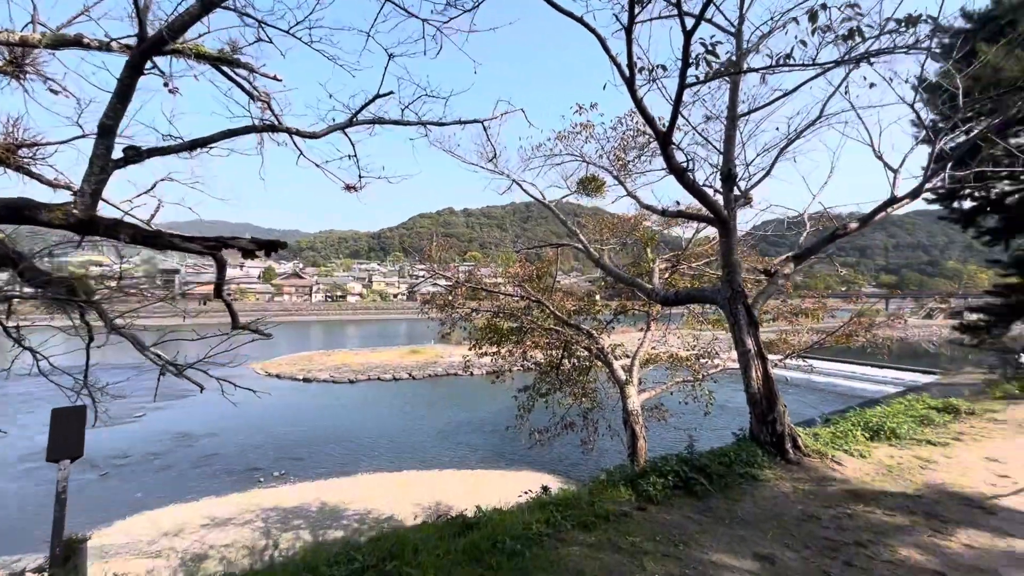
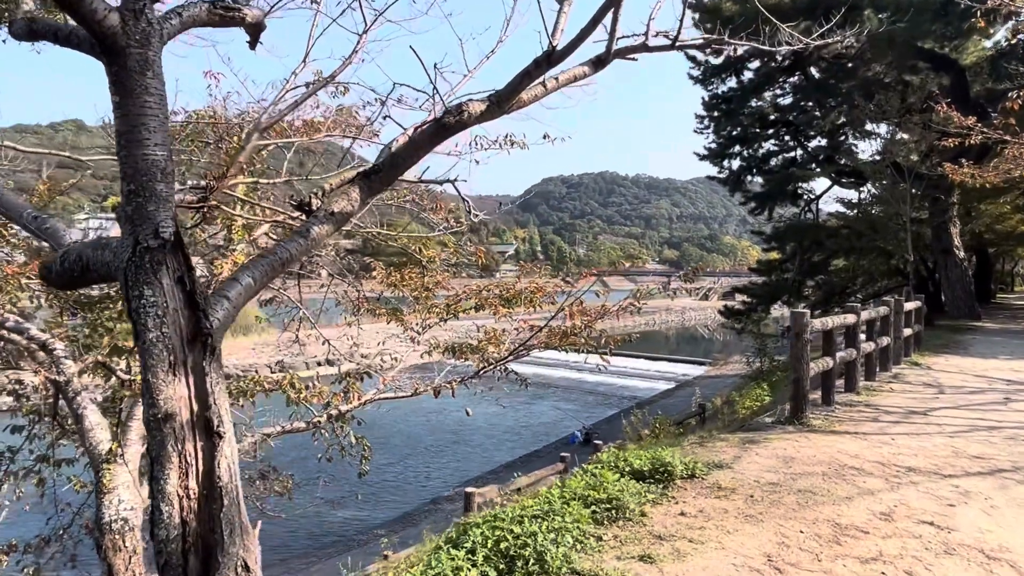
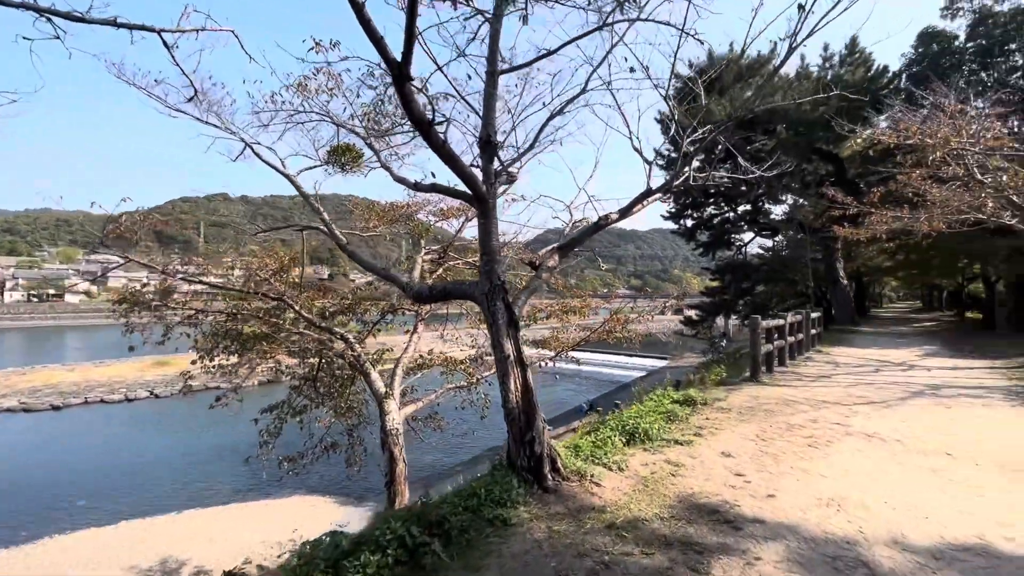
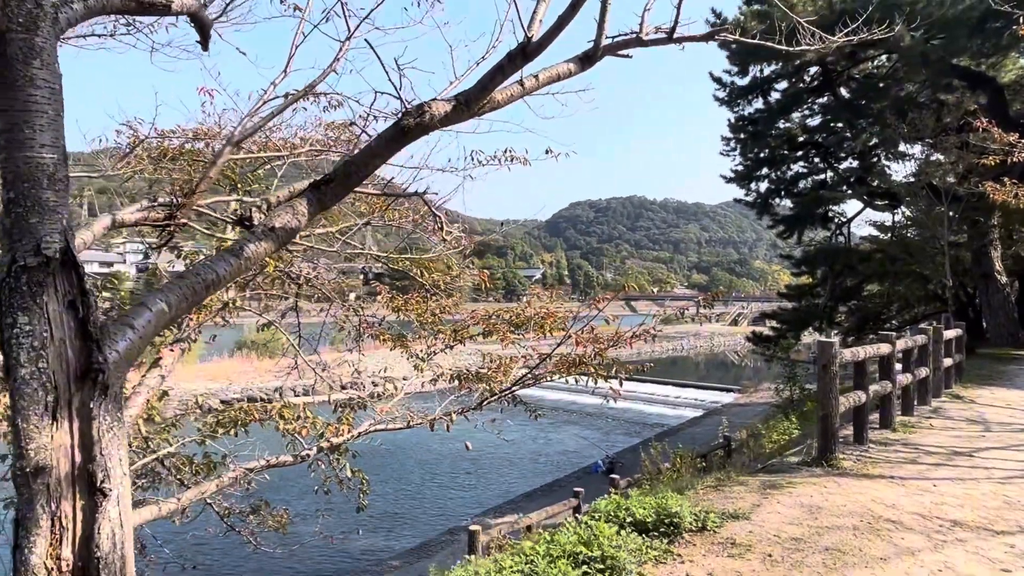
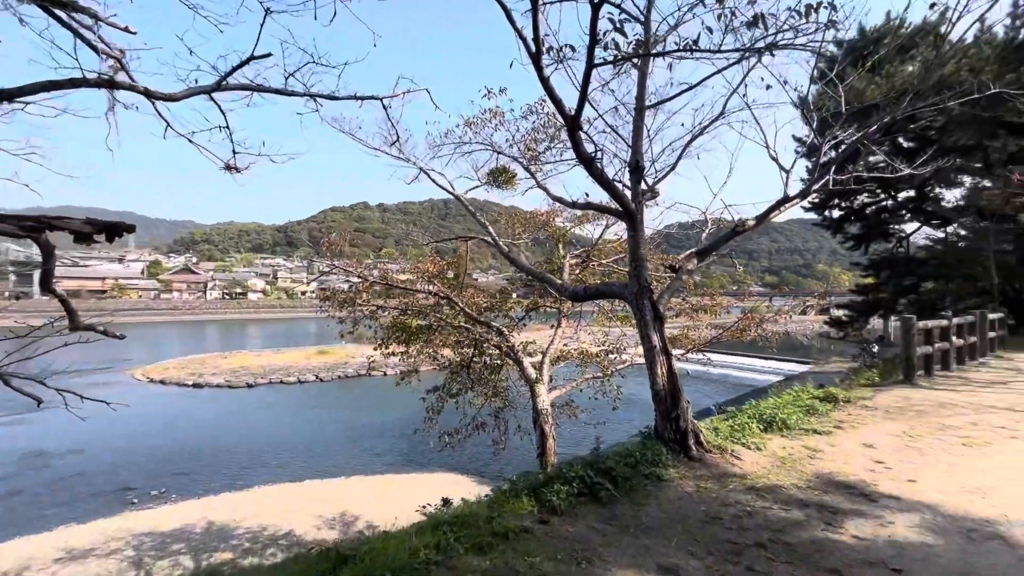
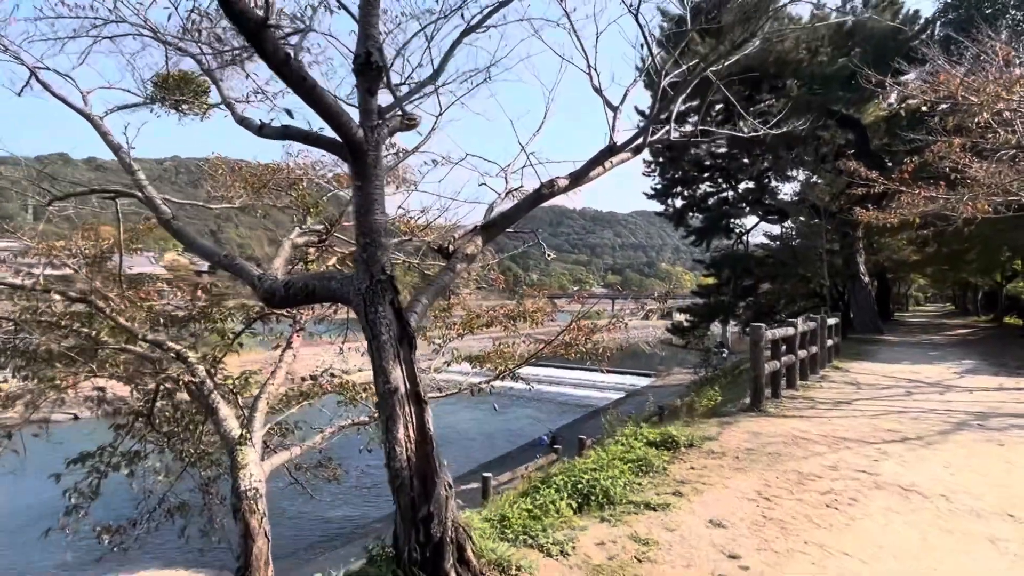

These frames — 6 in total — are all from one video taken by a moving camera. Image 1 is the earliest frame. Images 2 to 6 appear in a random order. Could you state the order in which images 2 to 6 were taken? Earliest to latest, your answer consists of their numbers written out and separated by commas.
5, 3, 6, 2, 4
